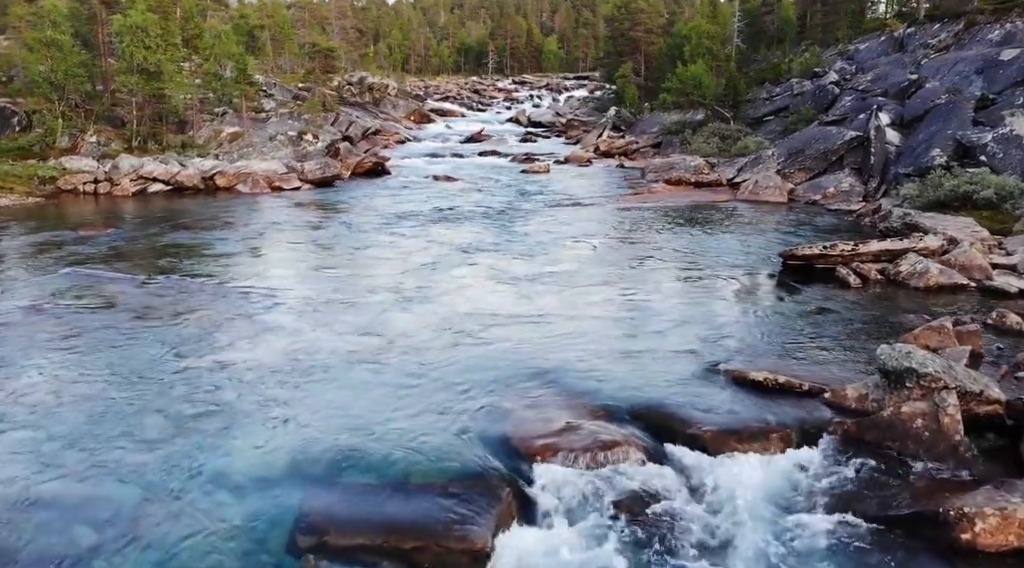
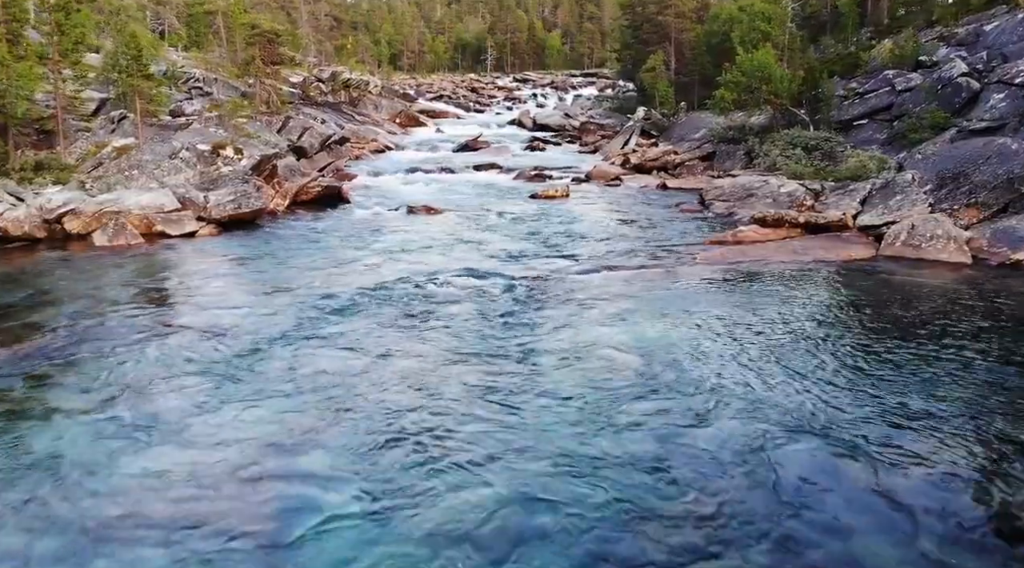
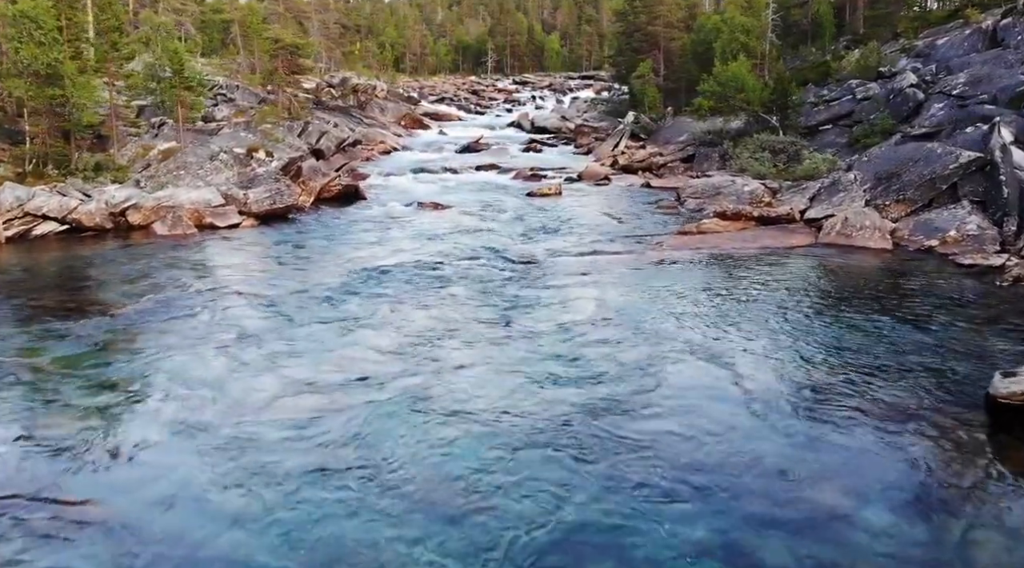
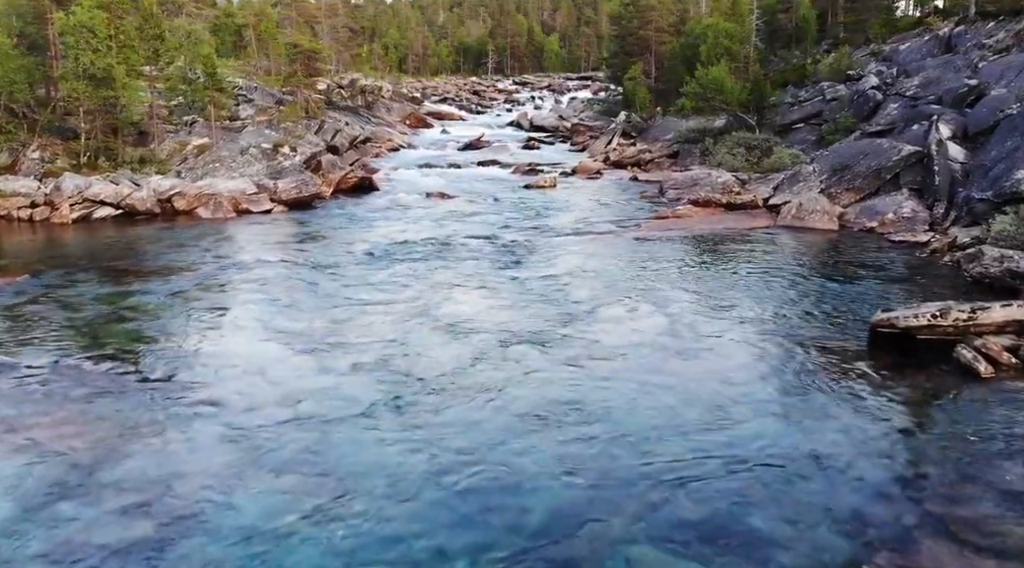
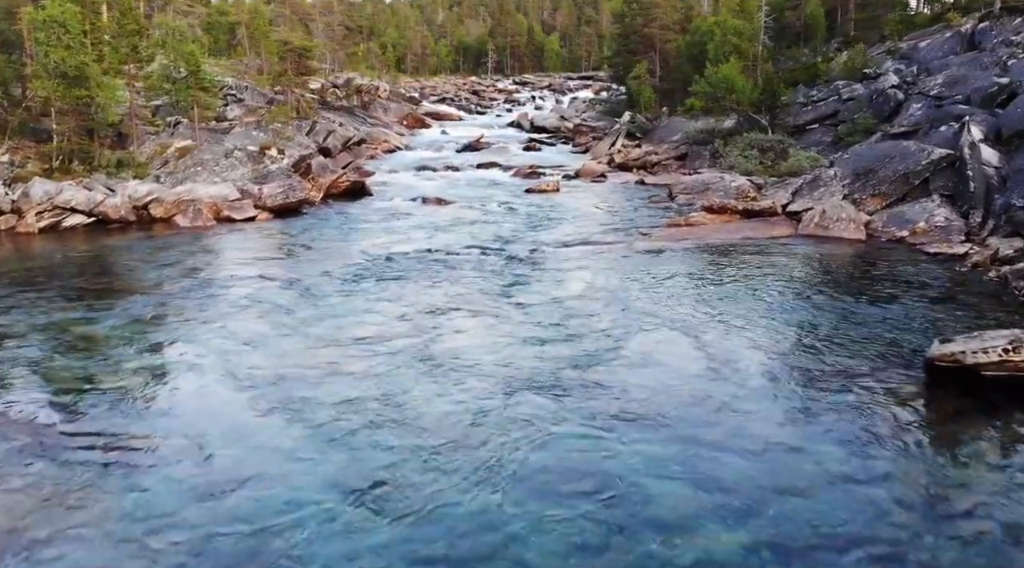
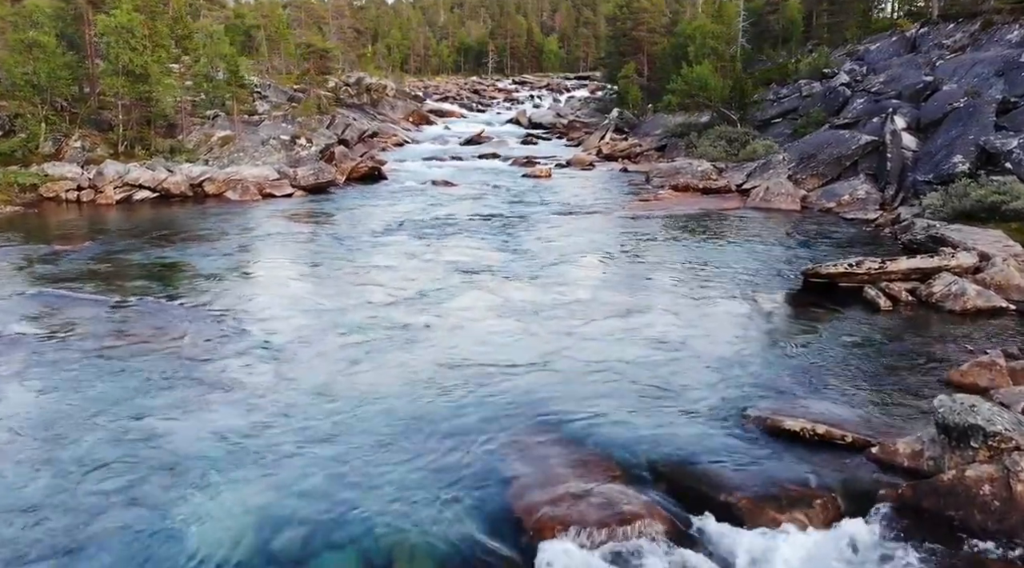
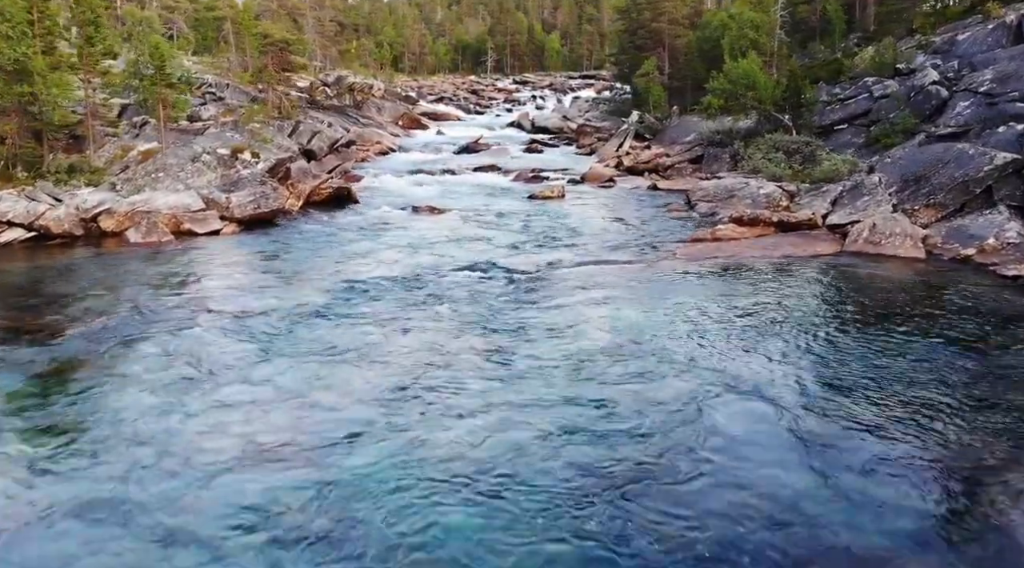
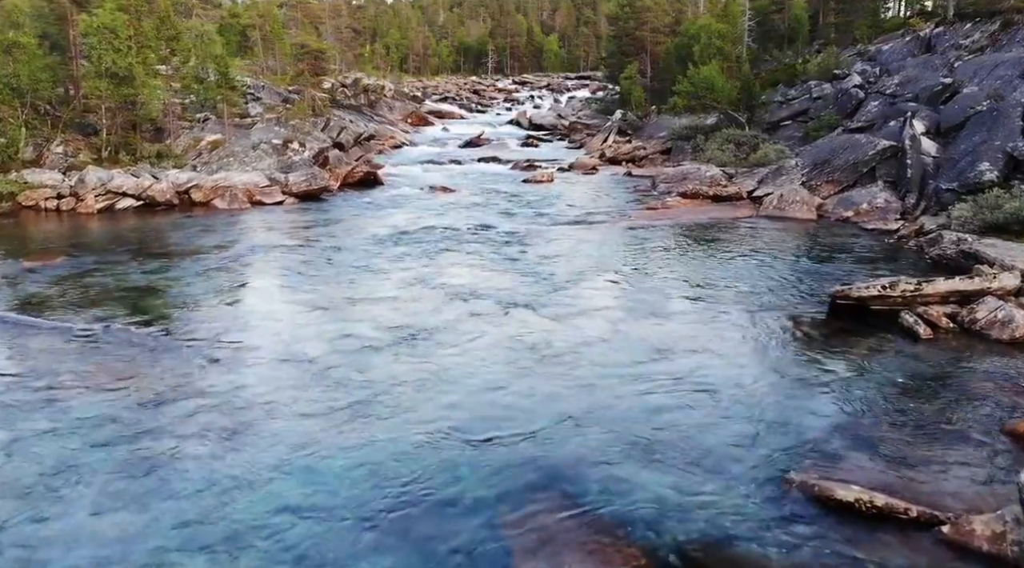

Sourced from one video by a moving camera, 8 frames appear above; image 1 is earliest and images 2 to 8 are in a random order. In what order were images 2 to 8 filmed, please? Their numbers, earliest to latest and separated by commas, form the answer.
6, 8, 4, 5, 3, 7, 2
